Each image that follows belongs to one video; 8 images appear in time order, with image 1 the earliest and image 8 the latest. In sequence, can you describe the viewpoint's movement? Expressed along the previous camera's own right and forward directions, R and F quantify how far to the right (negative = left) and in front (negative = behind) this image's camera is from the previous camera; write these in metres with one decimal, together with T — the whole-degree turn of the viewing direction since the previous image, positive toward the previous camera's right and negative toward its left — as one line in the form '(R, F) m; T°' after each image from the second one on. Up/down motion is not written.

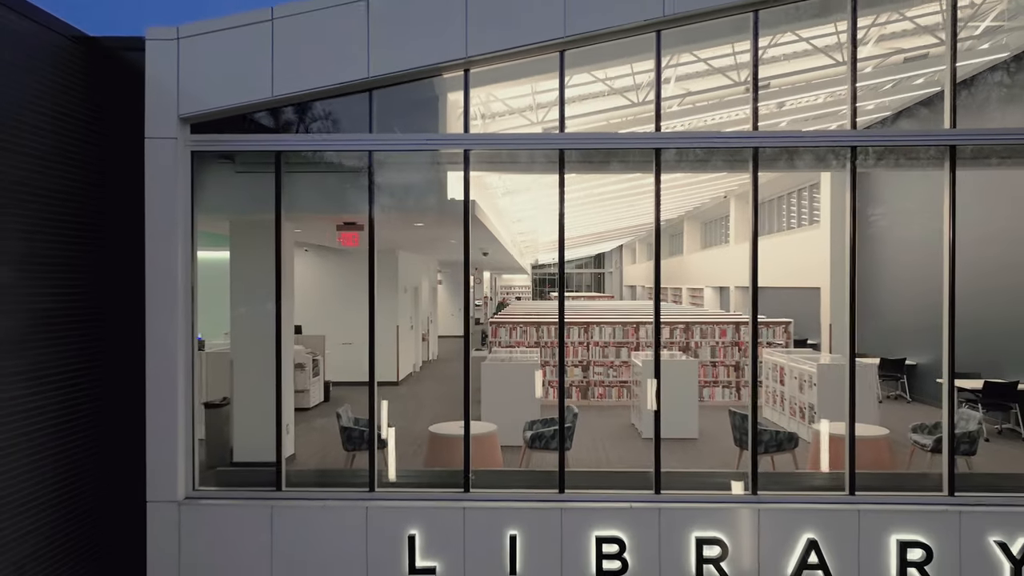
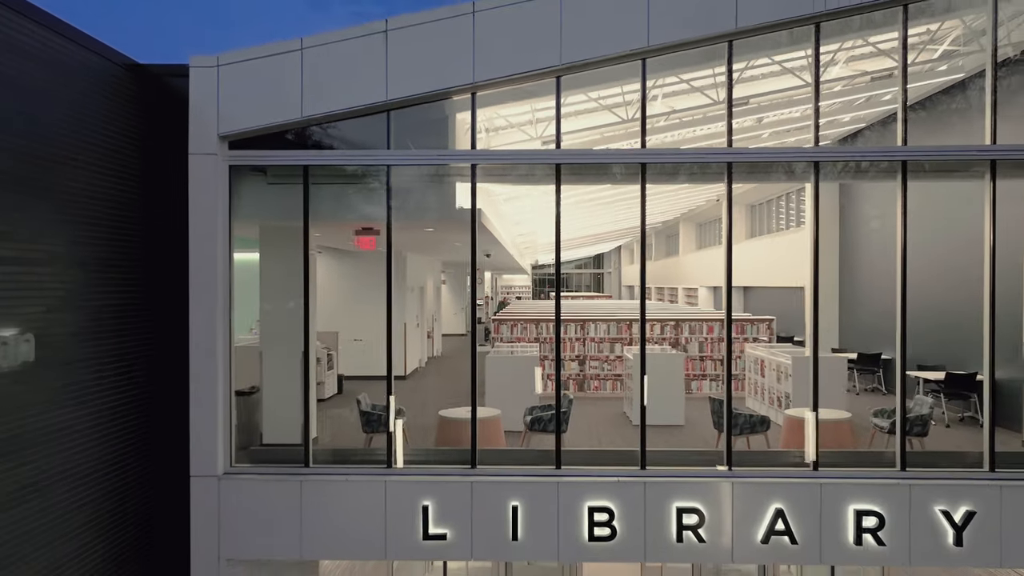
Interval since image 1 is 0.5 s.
(0.0, -0.7) m; 0°
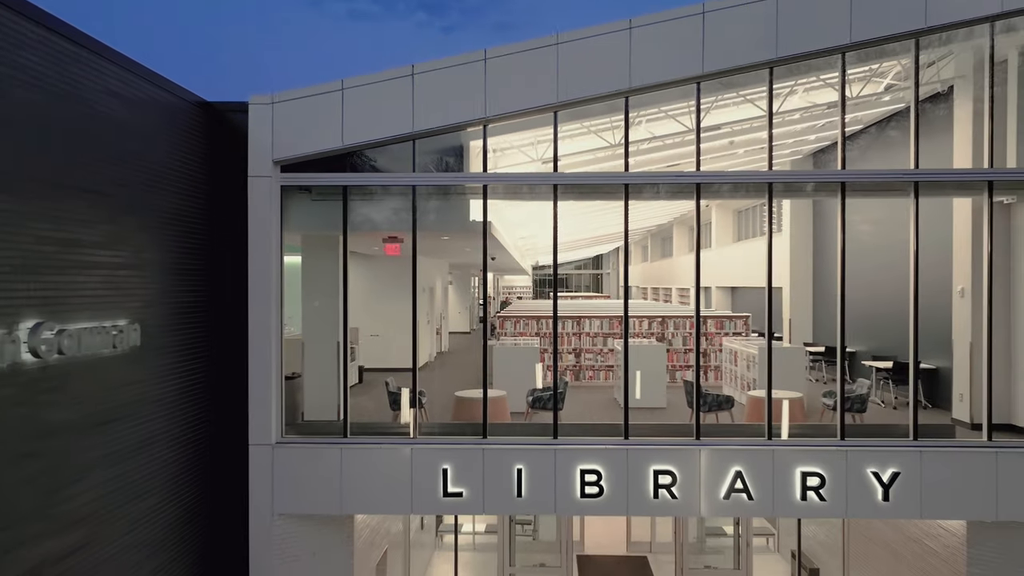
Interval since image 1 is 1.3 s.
(-0.1, -1.2) m; 0°
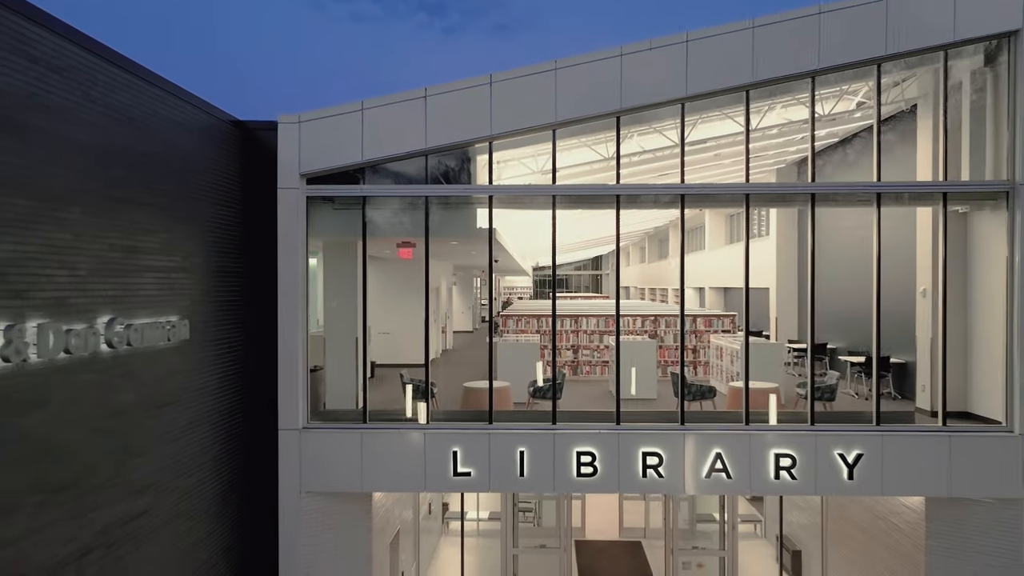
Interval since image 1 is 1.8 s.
(0.0, -0.8) m; 0°
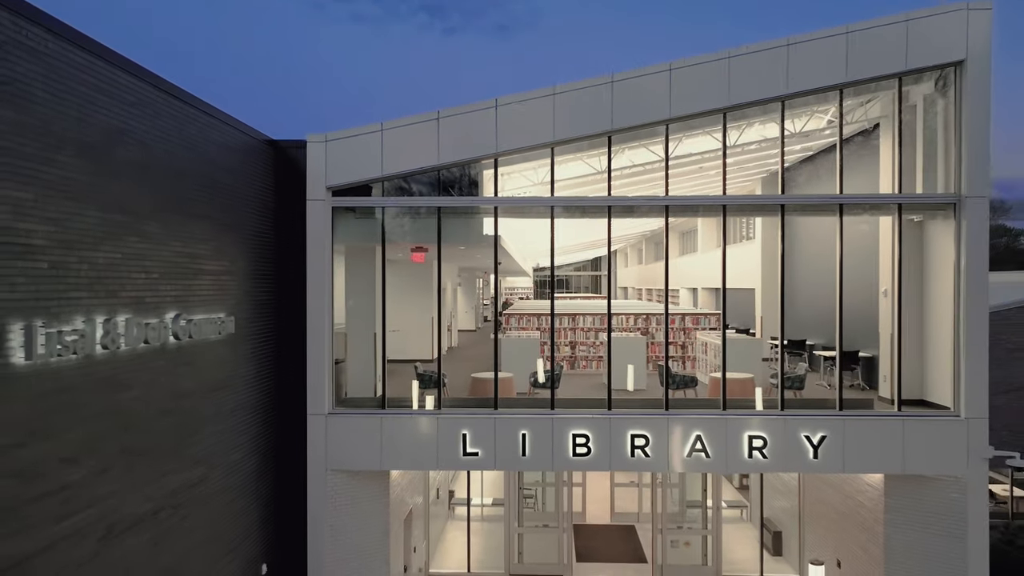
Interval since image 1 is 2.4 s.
(0.0, -1.0) m; 0°
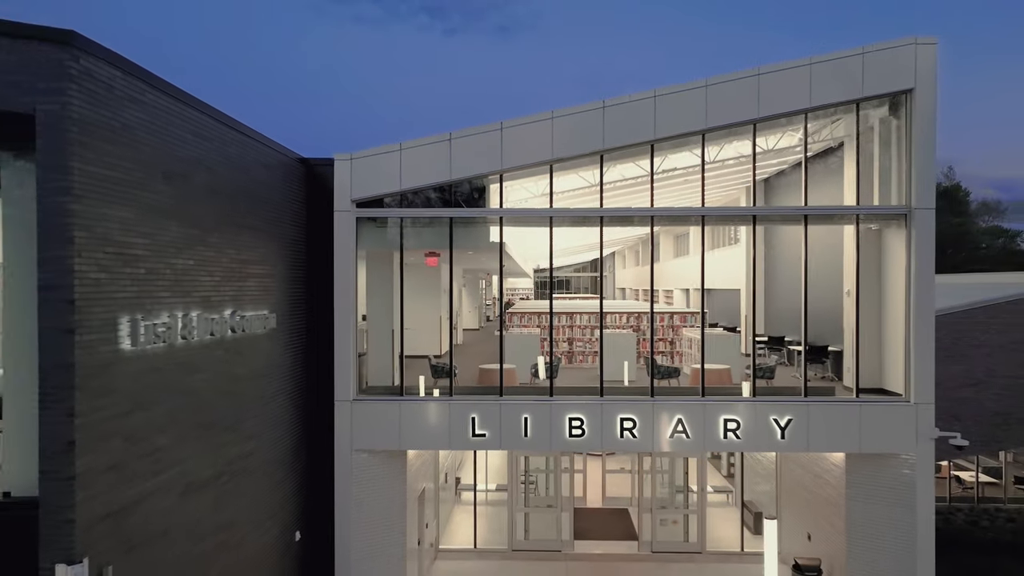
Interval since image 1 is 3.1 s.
(-0.1, -1.2) m; 0°
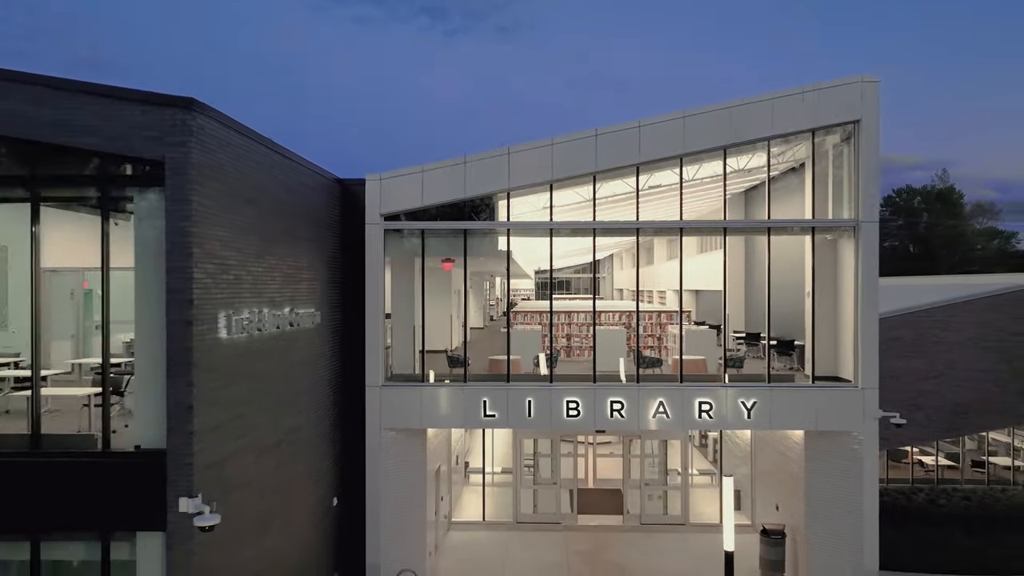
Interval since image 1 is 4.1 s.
(-0.1, -1.7) m; 0°
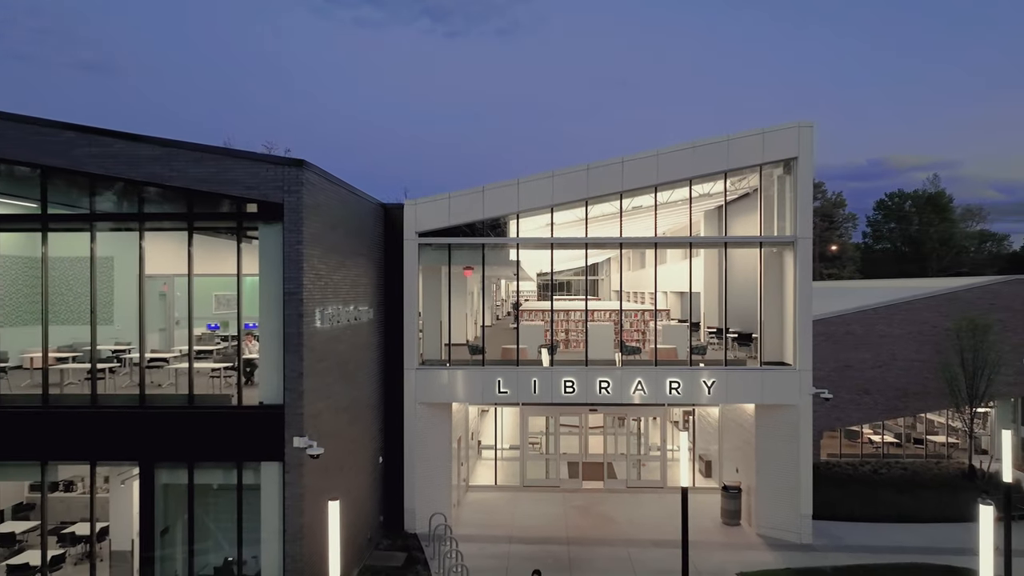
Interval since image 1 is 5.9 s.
(-0.2, -3.1) m; 0°
